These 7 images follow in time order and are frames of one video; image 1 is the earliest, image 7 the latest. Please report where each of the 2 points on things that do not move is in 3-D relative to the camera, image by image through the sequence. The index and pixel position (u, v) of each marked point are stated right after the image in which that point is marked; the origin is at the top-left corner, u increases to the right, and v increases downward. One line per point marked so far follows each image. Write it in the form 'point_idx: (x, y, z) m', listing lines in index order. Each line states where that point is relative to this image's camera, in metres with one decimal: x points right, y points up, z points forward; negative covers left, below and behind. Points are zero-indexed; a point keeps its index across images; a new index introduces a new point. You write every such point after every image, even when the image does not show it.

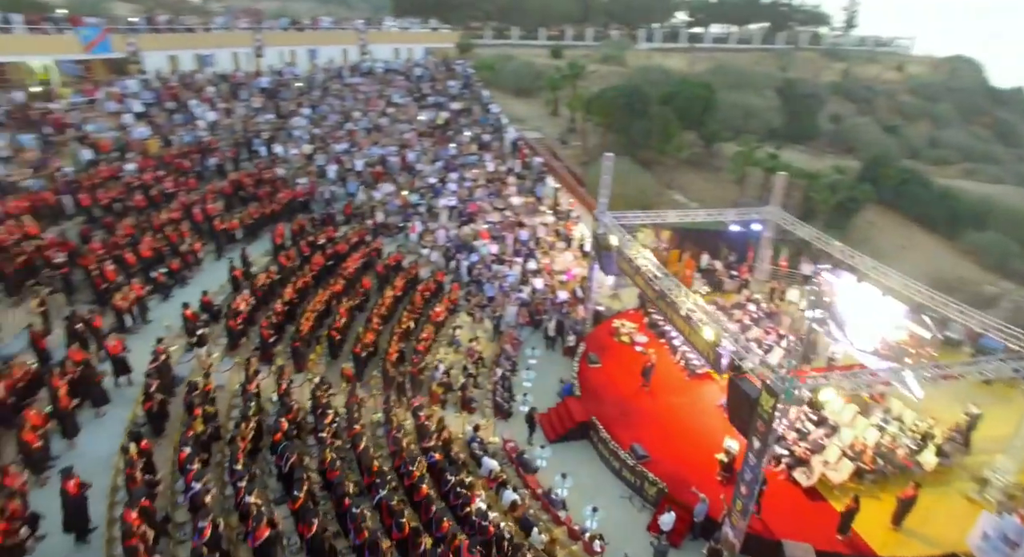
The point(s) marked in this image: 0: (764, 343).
0: (+7.7, -2.0, +16.5) m
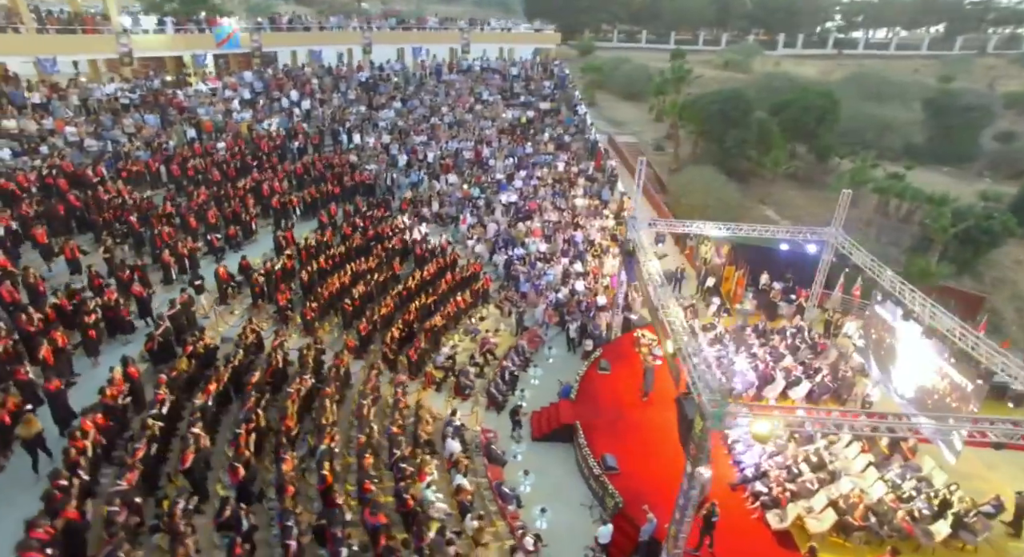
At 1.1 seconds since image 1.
0: (+7.8, -2.7, +14.9) m
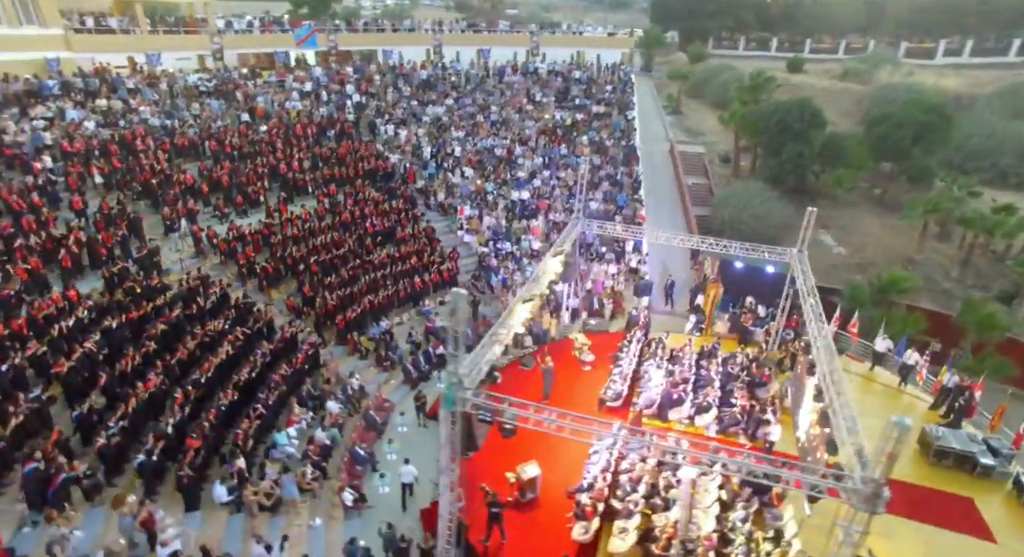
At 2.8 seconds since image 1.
0: (+4.9, -3.1, +13.7) m
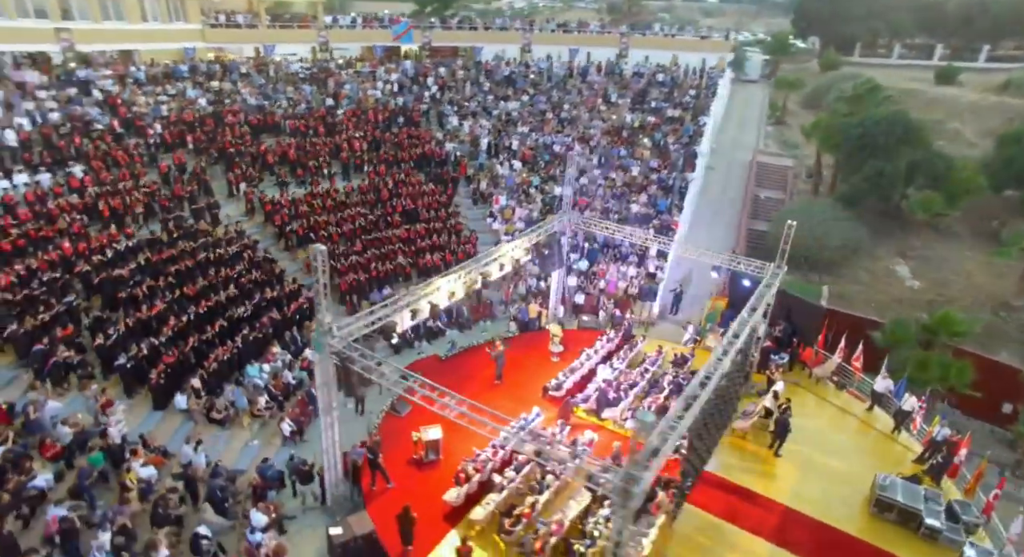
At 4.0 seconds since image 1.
0: (+3.3, -3.1, +13.3) m
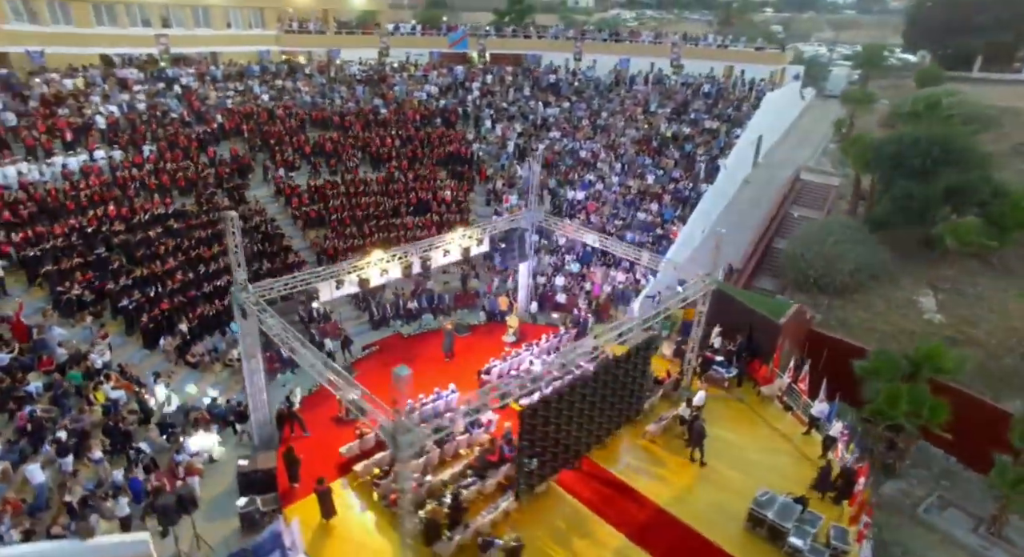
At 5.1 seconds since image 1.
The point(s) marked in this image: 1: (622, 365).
0: (+1.2, -3.0, +13.7) m
1: (+2.2, -1.9, +11.4) m
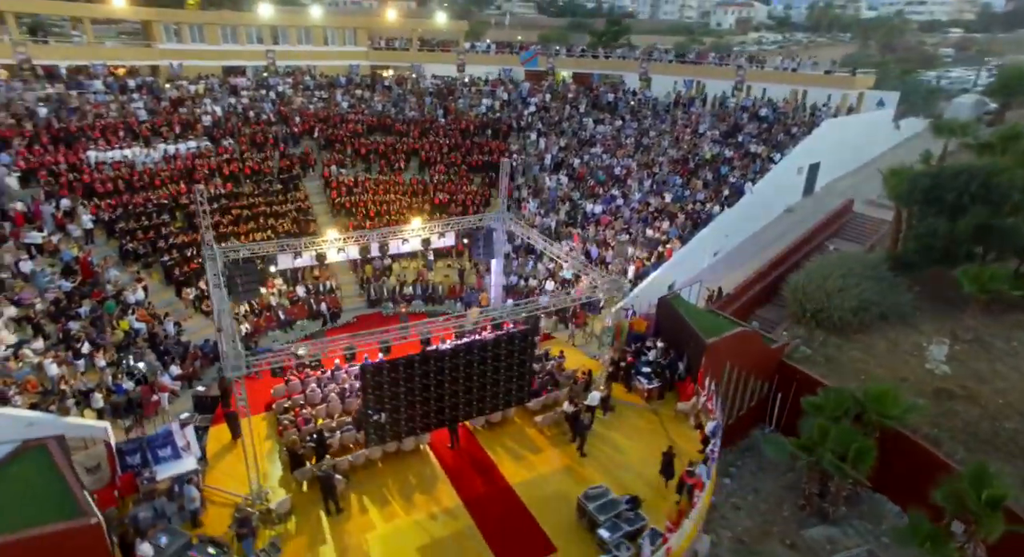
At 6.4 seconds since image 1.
0: (-1.1, -2.8, +14.9) m
1: (-0.5, -1.7, +12.5) m
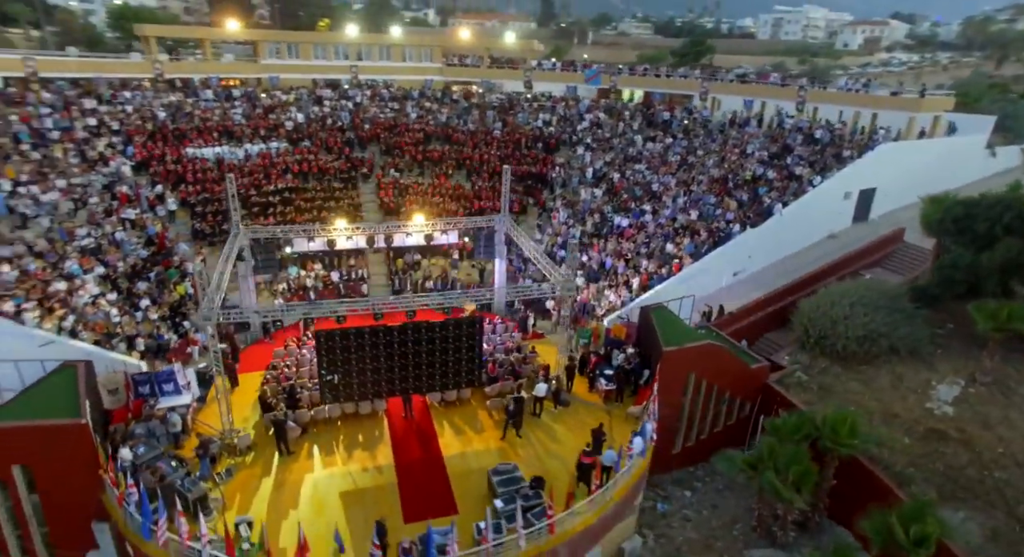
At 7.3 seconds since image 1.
0: (-2.0, -2.5, +16.3) m
1: (-1.8, -1.4, +13.8) m
